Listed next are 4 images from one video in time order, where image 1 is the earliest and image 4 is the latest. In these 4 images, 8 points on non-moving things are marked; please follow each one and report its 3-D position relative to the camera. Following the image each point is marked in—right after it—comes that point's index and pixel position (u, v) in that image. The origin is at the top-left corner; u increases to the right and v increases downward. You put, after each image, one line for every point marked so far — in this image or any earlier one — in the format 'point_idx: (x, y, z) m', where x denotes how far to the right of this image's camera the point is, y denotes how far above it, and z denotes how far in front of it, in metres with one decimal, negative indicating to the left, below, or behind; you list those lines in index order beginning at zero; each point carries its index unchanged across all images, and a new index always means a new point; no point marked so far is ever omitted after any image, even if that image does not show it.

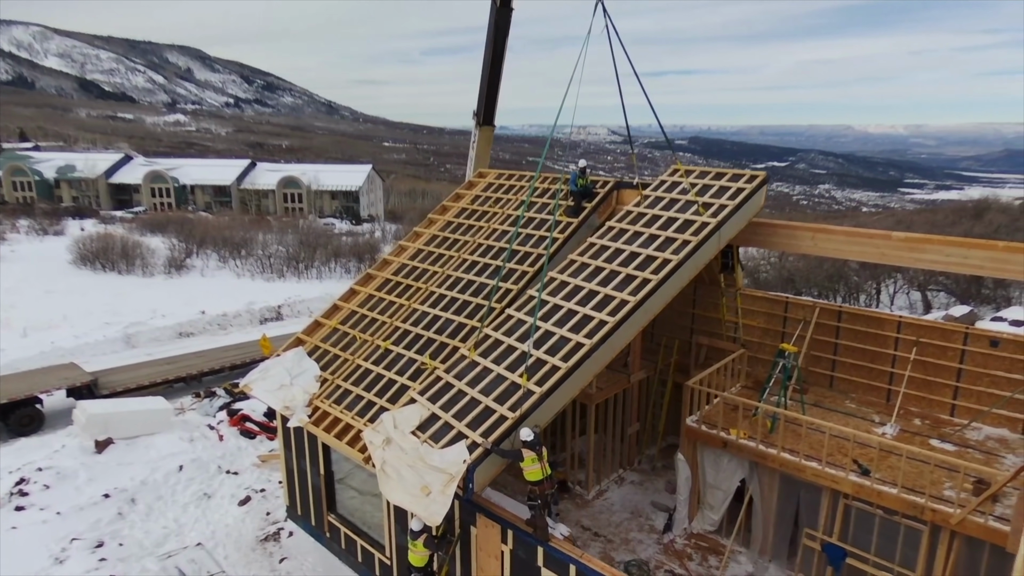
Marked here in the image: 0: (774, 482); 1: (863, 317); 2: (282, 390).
0: (+3.2, -2.4, +7.7) m
1: (+4.9, -0.4, +8.8) m
2: (-3.0, -1.3, +8.3) m
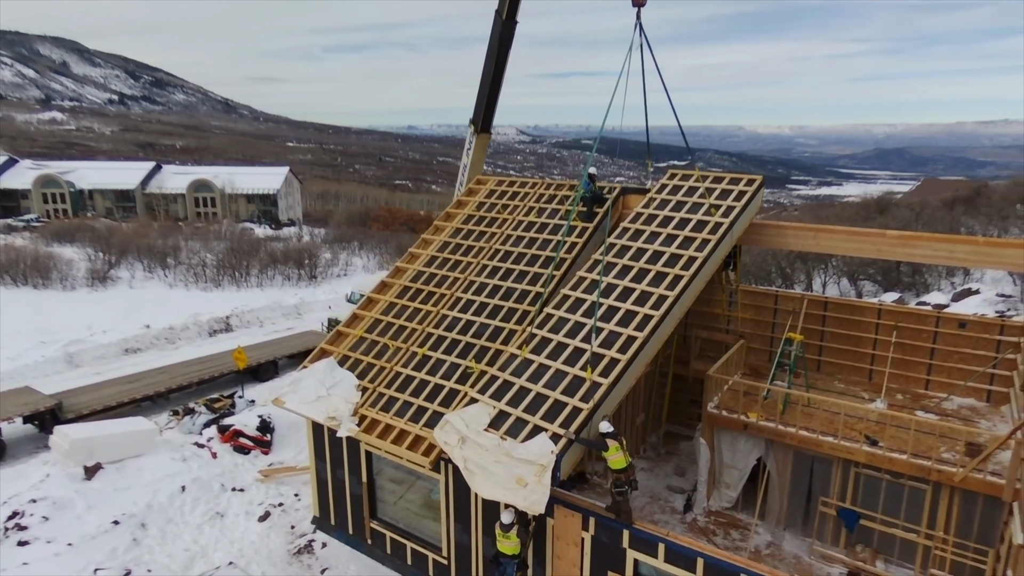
0: (+3.8, -2.3, +8.6) m
1: (+5.2, -0.3, +9.9) m
2: (-2.5, -1.5, +8.3) m
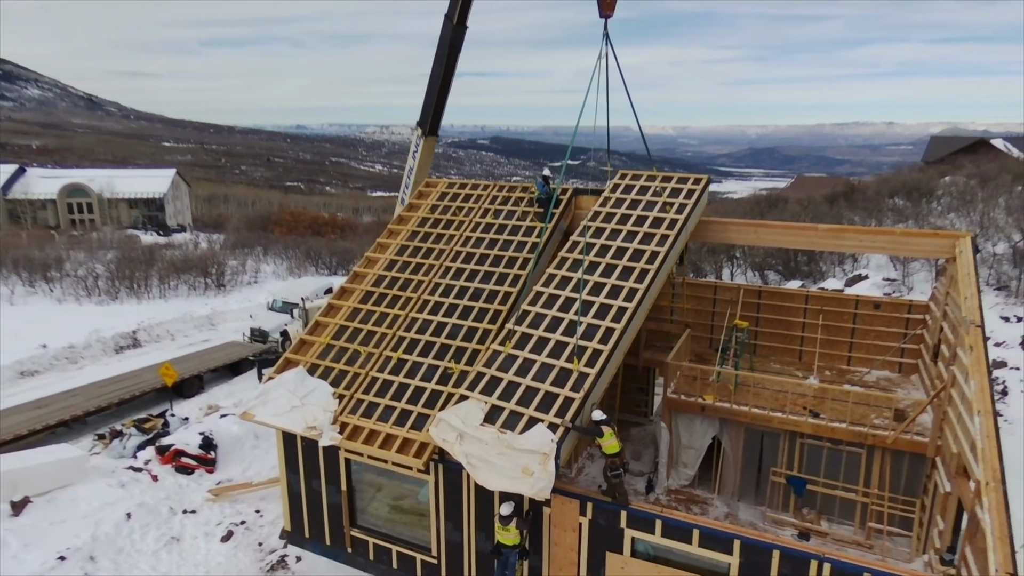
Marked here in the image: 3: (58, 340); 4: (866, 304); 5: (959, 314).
0: (+3.4, -2.2, +9.4) m
1: (+4.6, -0.1, +10.9) m
2: (-2.8, -1.6, +8.1) m
3: (-13.6, -1.6, +19.0) m
4: (+5.8, -0.3, +10.3) m
5: (+5.5, -0.3, +7.8) m
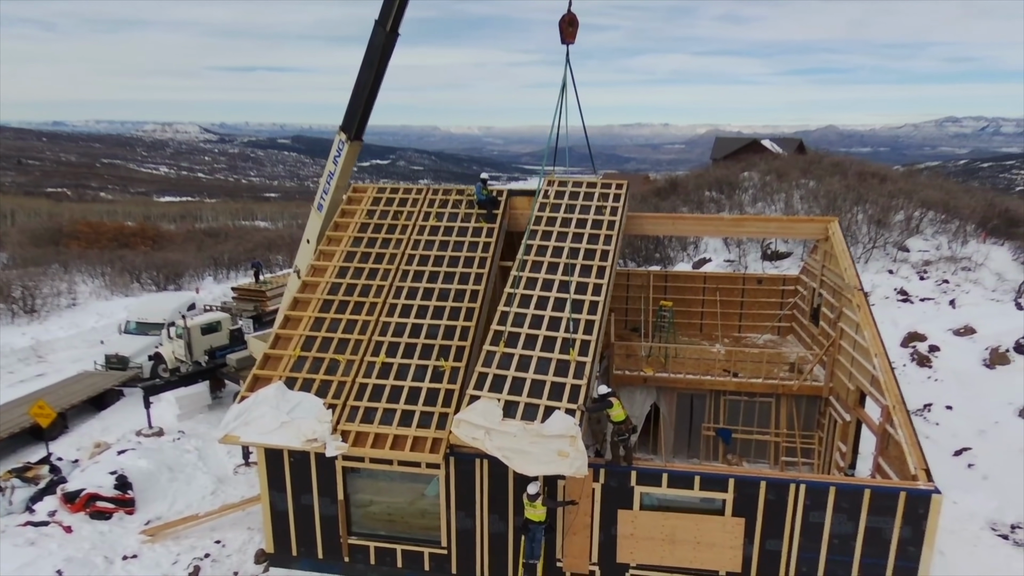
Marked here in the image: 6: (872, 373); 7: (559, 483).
0: (+2.8, -1.9, +10.9) m
1: (+3.4, +0.2, +12.6) m
2: (-2.8, -1.7, +7.9) m
3: (-16.3, -2.5, +15.2) m
4: (+4.7, +0.1, +12.4) m
5: (+5.2, +0.1, +10.0) m
6: (+4.9, -1.2, +8.7) m
7: (+0.6, -2.4, +7.8) m
